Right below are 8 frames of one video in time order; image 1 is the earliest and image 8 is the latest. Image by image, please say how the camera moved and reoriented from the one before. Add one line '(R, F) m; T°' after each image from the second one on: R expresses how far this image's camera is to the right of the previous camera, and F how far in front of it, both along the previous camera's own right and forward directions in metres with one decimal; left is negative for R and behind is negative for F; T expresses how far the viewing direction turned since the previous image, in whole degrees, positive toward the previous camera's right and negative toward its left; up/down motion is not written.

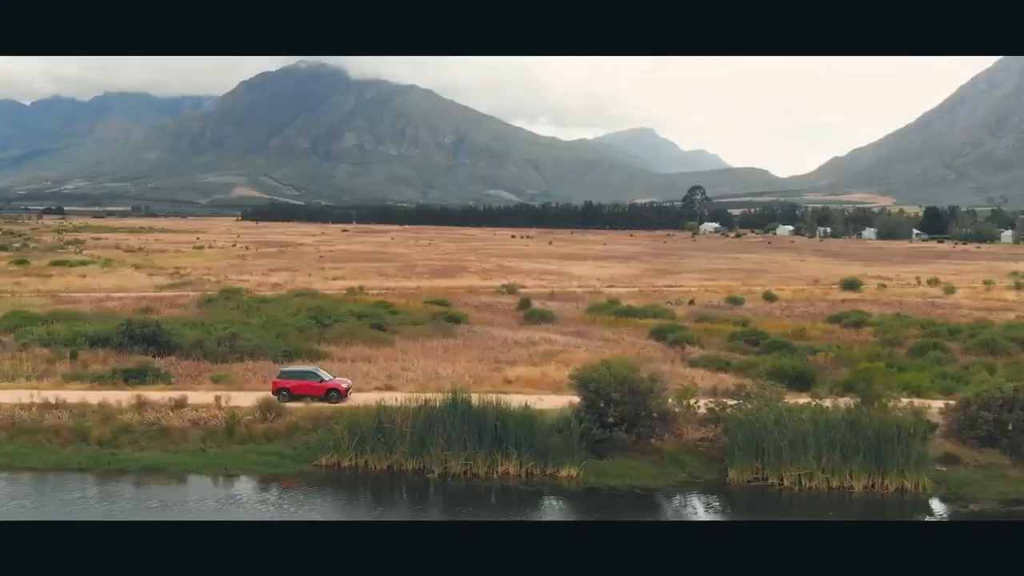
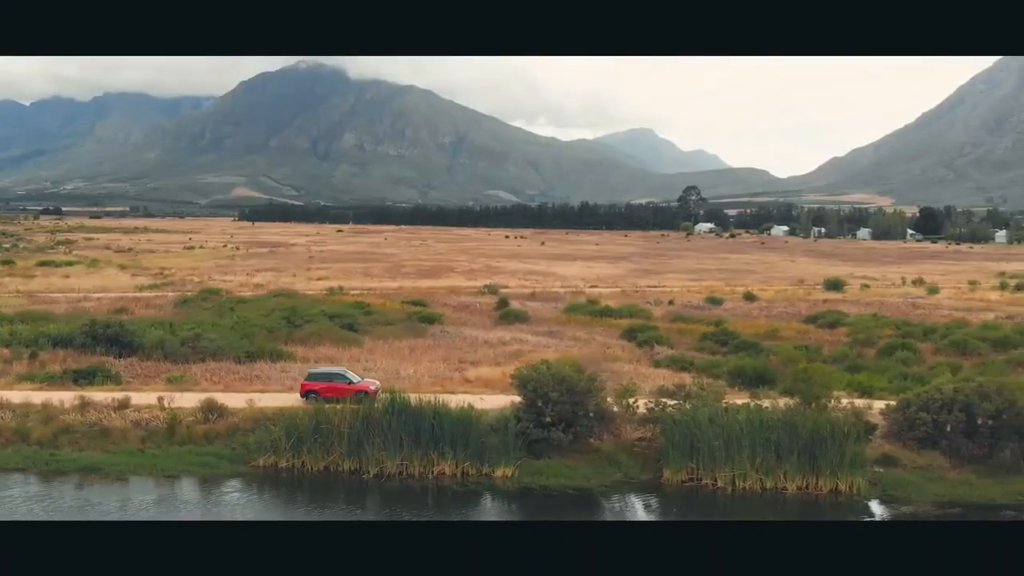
(+0.7, +0.1) m; 0°
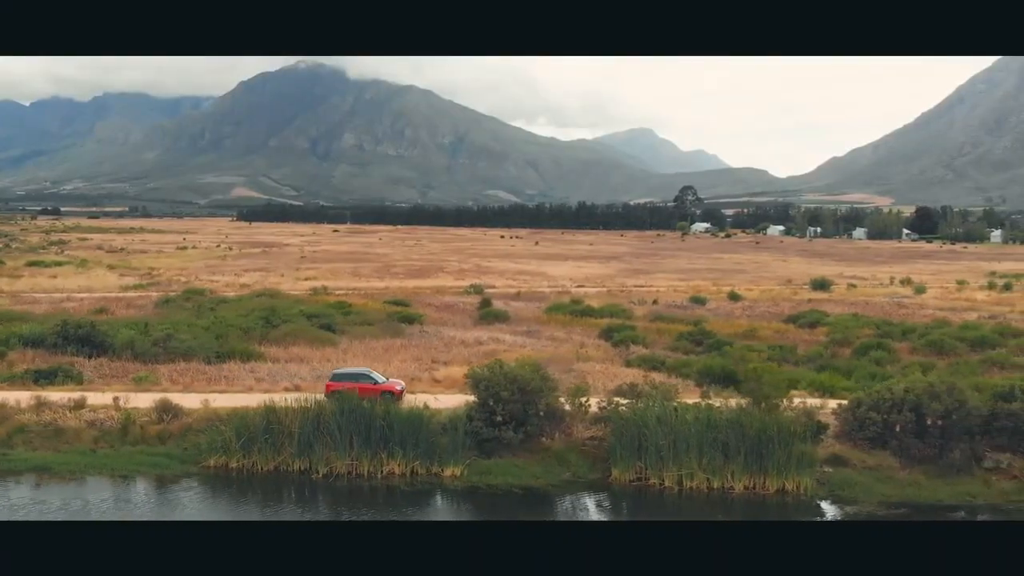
(+0.6, 0.0) m; 0°
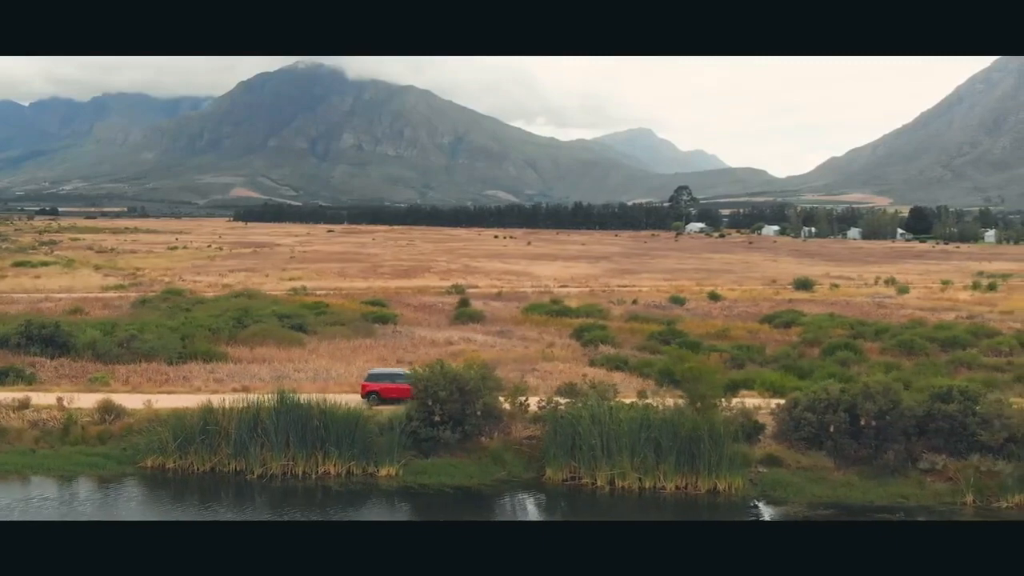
(+0.7, 0.0) m; 0°
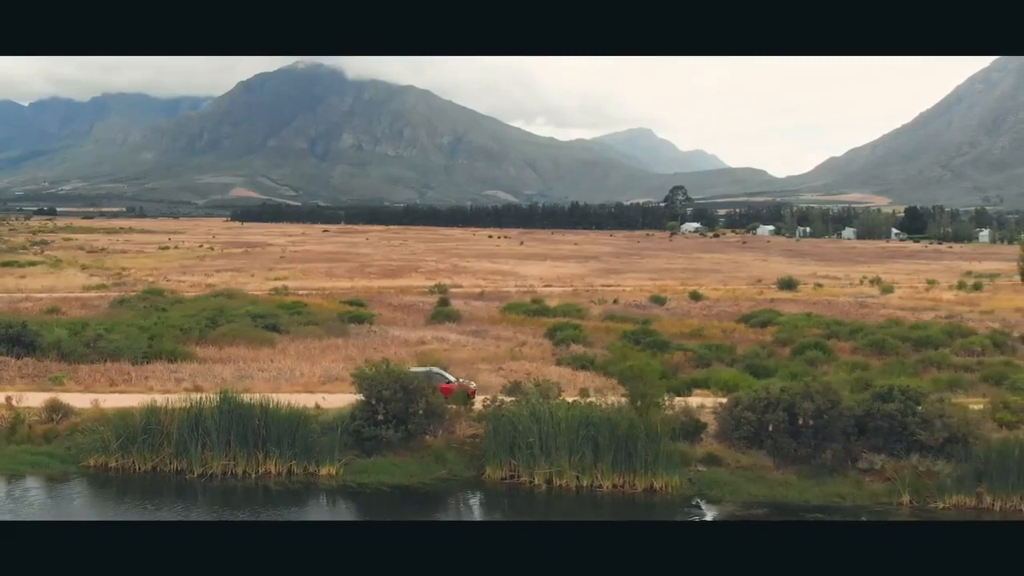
(+0.6, 0.0) m; 0°
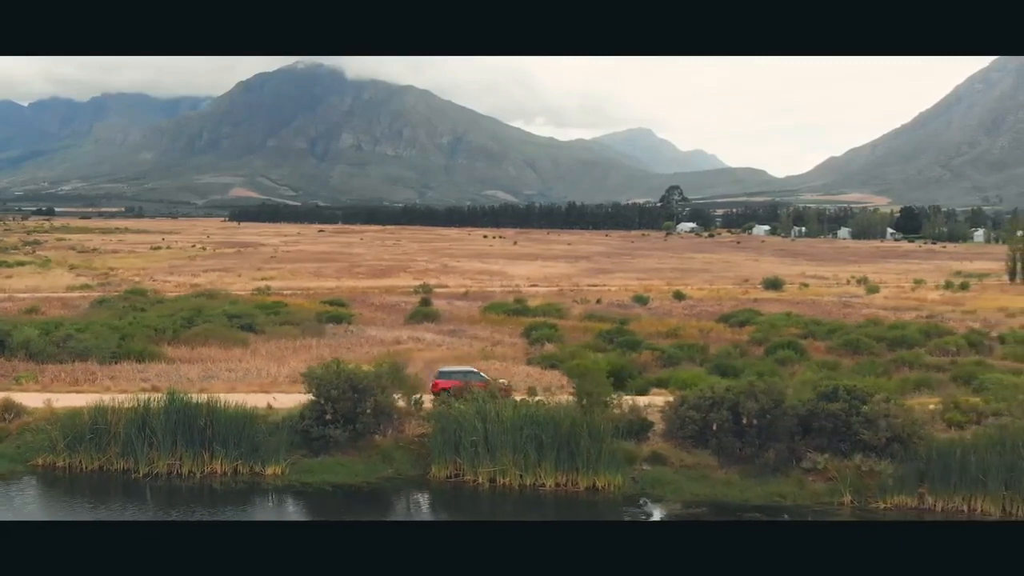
(+0.6, 0.0) m; 0°
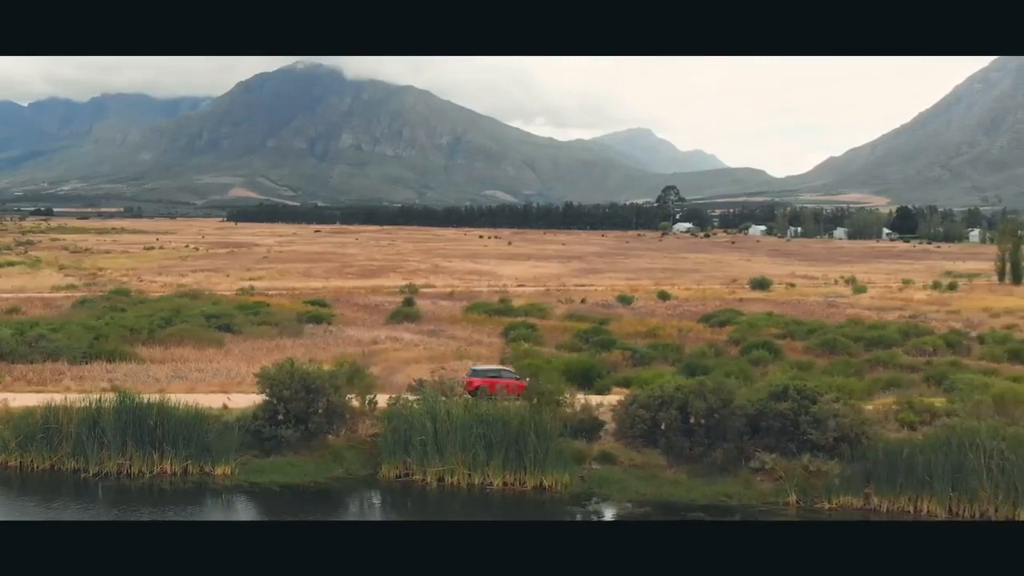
(+0.5, 0.0) m; 0°
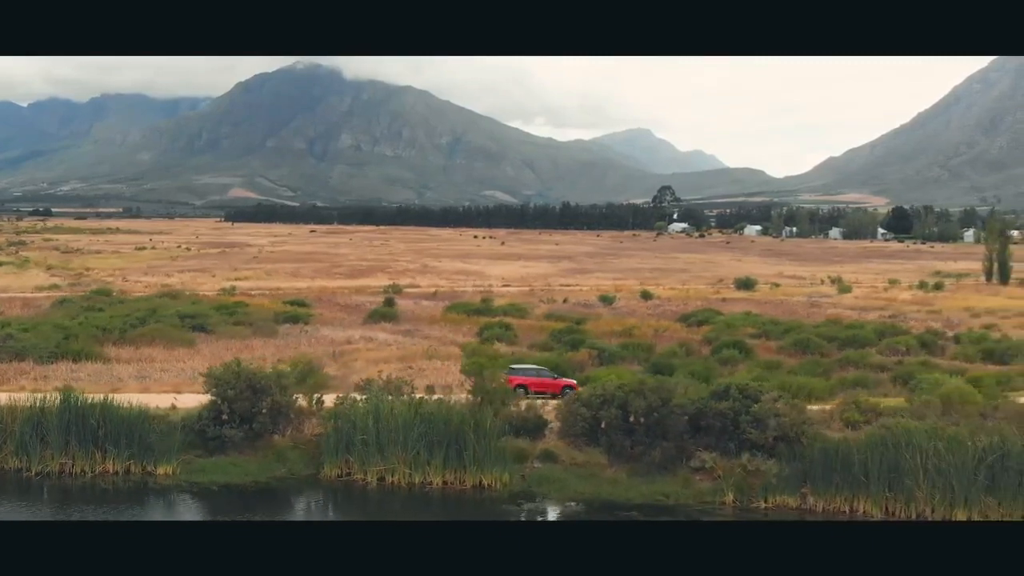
(+0.6, 0.0) m; 0°
